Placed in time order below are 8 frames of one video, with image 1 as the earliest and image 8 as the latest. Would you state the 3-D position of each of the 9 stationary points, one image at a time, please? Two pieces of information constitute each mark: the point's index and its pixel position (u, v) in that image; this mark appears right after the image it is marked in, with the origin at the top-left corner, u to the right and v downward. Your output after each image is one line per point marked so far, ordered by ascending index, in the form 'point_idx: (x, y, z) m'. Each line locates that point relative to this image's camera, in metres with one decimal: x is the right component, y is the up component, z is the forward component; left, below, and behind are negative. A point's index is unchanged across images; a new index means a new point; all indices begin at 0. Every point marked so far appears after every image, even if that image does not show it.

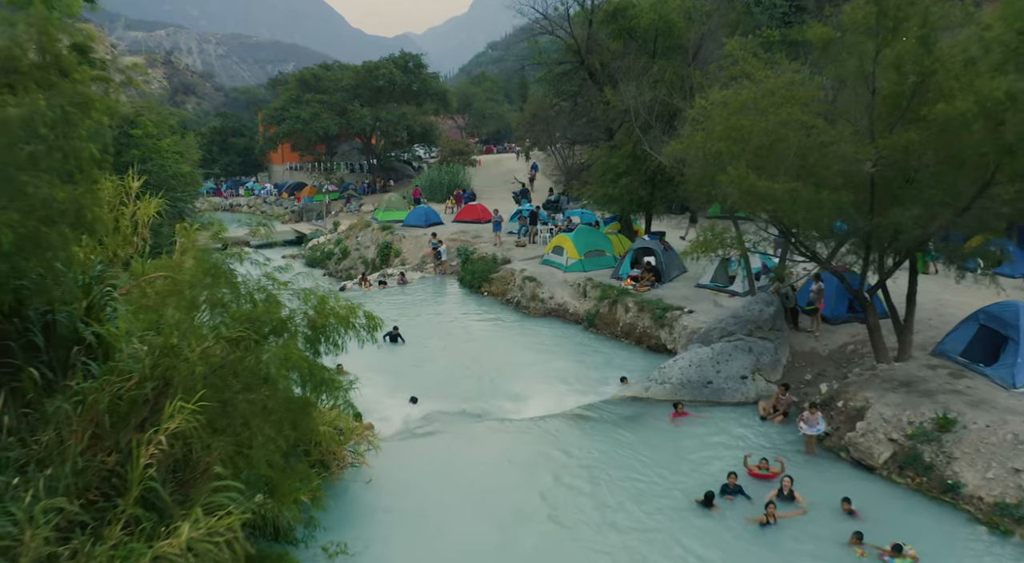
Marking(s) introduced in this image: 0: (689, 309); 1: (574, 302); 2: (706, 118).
0: (+4.4, -0.7, +17.5) m
1: (+1.7, -0.6, +19.8) m
2: (+3.9, +3.3, +14.4) m
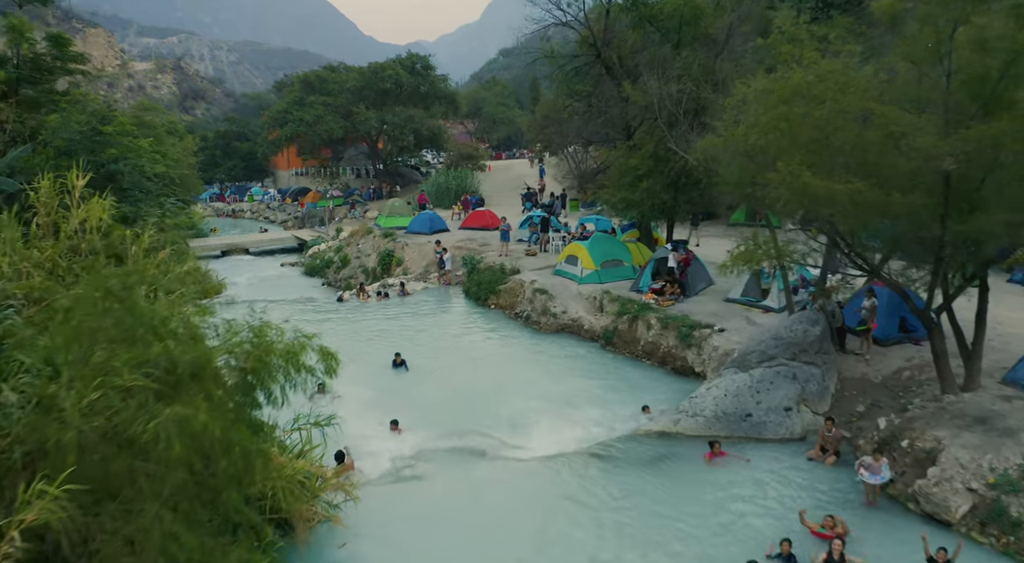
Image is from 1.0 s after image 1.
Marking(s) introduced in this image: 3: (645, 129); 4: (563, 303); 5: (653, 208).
0: (+4.5, -1.0, +15.6) m
1: (+1.9, -0.9, +17.9) m
2: (+4.1, +3.0, +12.5) m
3: (+3.7, +4.1, +19.3) m
4: (+1.3, -0.6, +18.5) m
5: (+3.7, +1.9, +18.8) m
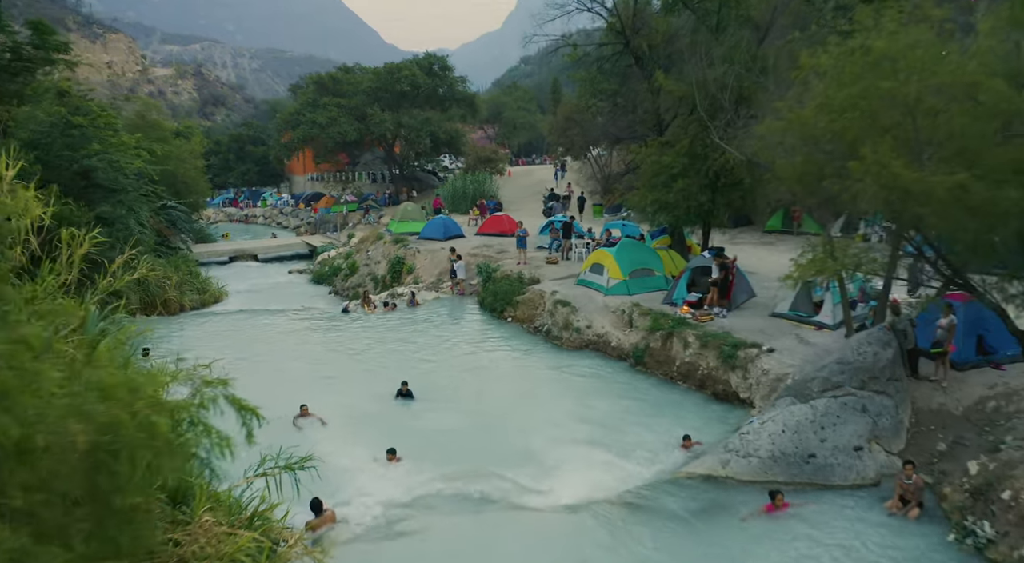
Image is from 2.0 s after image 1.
0: (+4.9, -1.3, +13.6) m
1: (+2.3, -1.2, +16.0) m
2: (+4.4, +2.8, +10.6) m
3: (+4.2, +3.8, +17.3) m
4: (+1.8, -0.8, +16.6) m
5: (+4.2, +1.6, +16.9) m
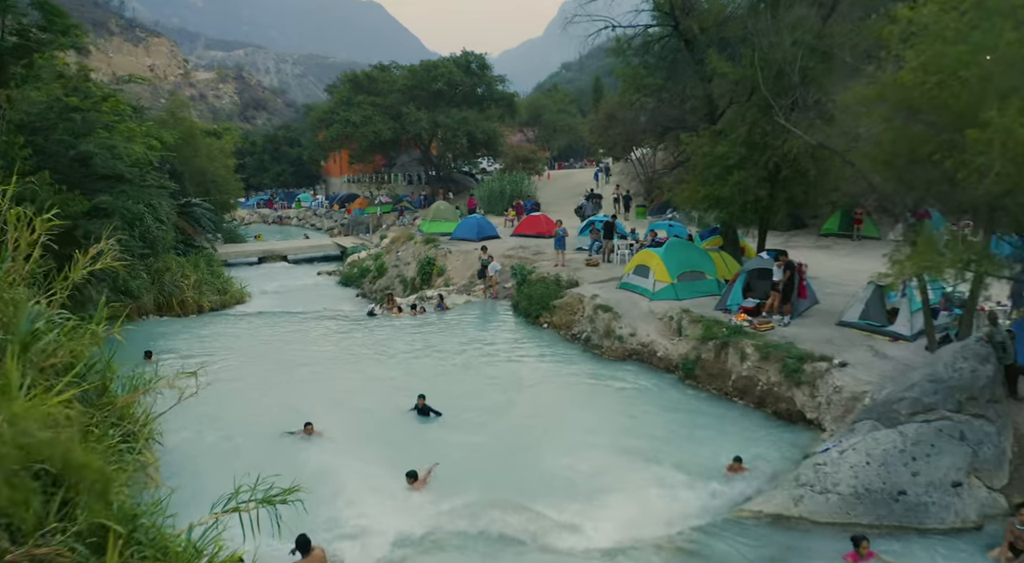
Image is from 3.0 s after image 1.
0: (+5.5, -1.3, +11.9) m
1: (+3.0, -1.2, +14.4) m
2: (+4.8, +2.8, +8.9) m
3: (+5.0, +3.7, +15.7) m
4: (+2.5, -0.9, +15.0) m
5: (+5.0, +1.5, +15.2) m
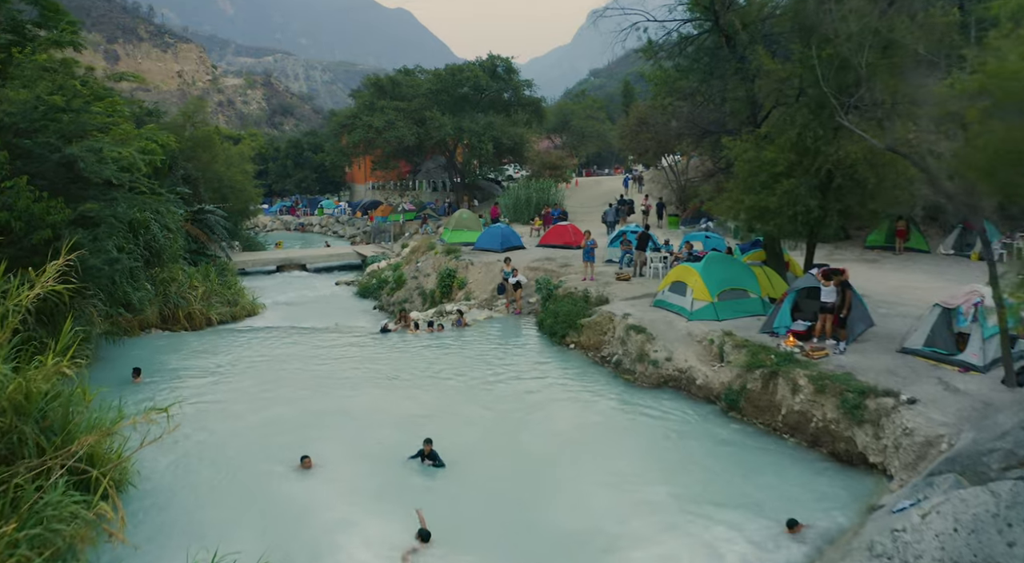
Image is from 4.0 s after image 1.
0: (+5.8, -1.7, +10.4) m
1: (+3.5, -1.6, +13.0) m
2: (+5.1, +2.4, +7.5) m
3: (+5.5, +3.4, +14.2) m
4: (+3.0, -1.2, +13.7) m
5: (+5.4, +1.2, +13.8) m
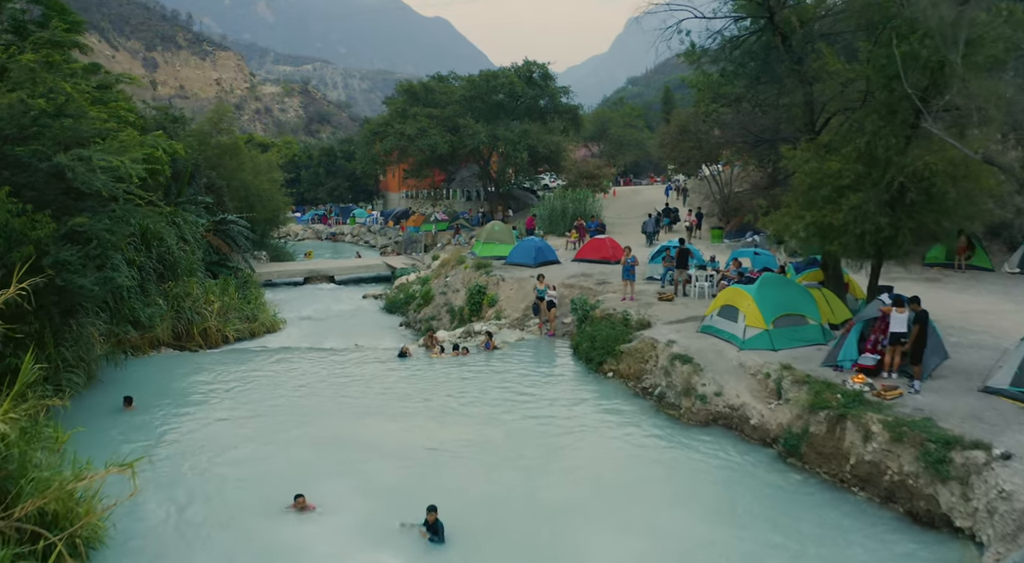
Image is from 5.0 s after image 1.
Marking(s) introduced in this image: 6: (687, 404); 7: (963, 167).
0: (+6.2, -2.1, +8.8) m
1: (+4.0, -2.0, +11.5) m
2: (+5.4, +2.0, +6.0) m
3: (+6.1, +2.9, +12.7) m
4: (+3.5, -1.7, +12.3) m
5: (+6.0, +0.7, +12.2) m
6: (+3.0, -2.1, +12.4) m
7: (+7.5, +1.9, +11.8) m
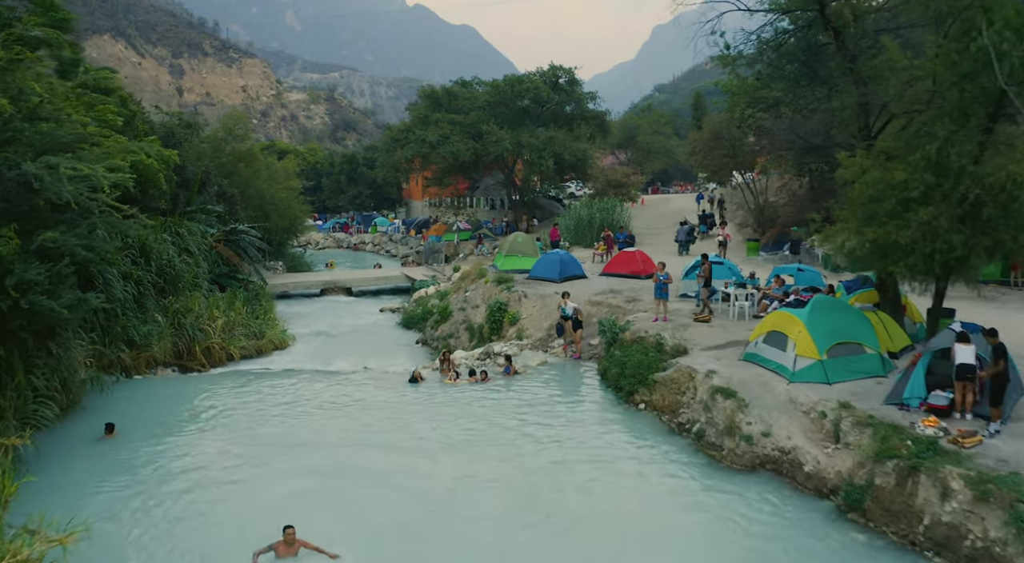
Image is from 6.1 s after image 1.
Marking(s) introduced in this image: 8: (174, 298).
0: (+6.3, -2.5, +7.3) m
1: (+4.2, -2.4, +10.1) m
2: (+5.5, +1.7, +4.6) m
3: (+6.5, +2.5, +11.3) m
4: (+3.8, -2.0, +10.9) m
5: (+6.3, +0.3, +10.8) m
6: (+3.4, -2.5, +11.0) m
7: (+7.8, +1.5, +10.3) m
8: (-7.5, -0.4, +15.8) m
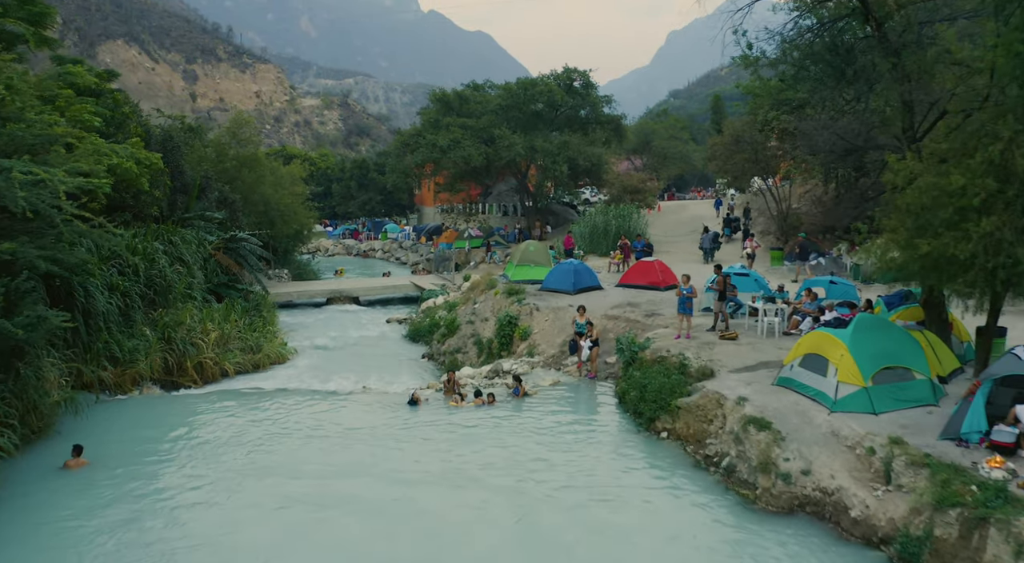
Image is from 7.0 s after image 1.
0: (+6.4, -2.7, +6.1) m
1: (+4.3, -2.6, +8.9) m
2: (+5.5, +1.5, +3.4) m
3: (+6.6, +2.2, +10.1) m
4: (+3.9, -2.3, +9.7) m
5: (+6.5, 0.0, +9.6) m
6: (+3.5, -2.7, +9.8) m
7: (+8.0, +1.3, +9.1) m
8: (-7.2, -0.6, +14.9) m
